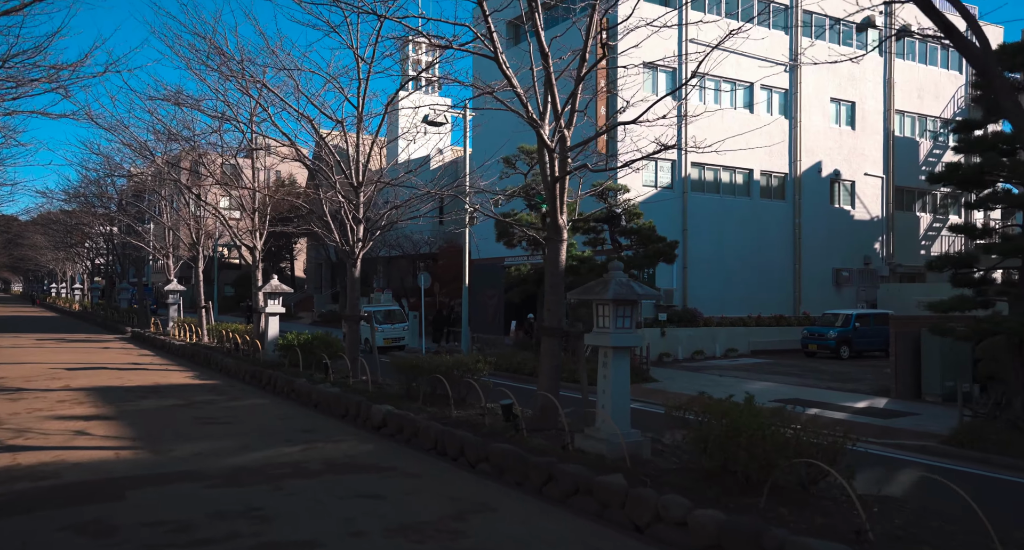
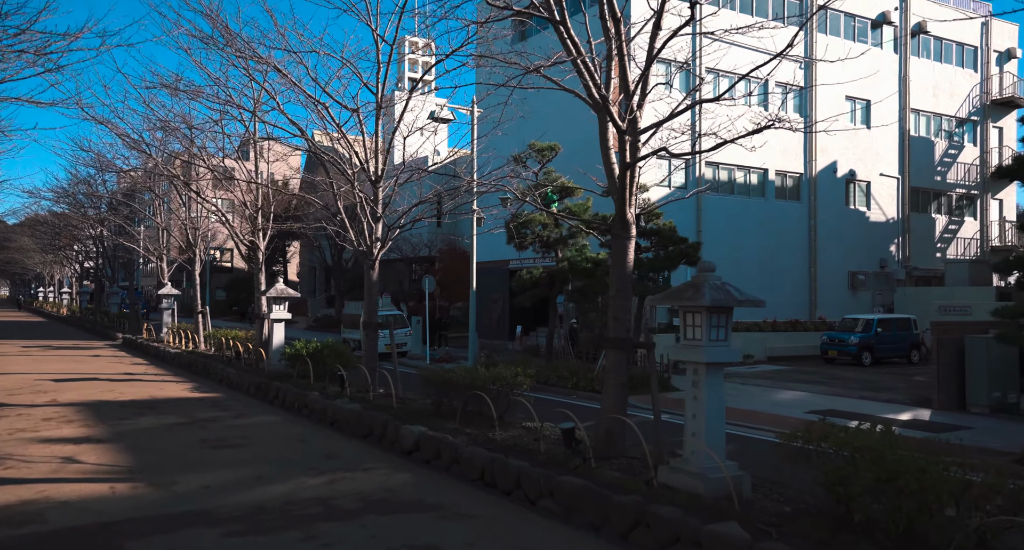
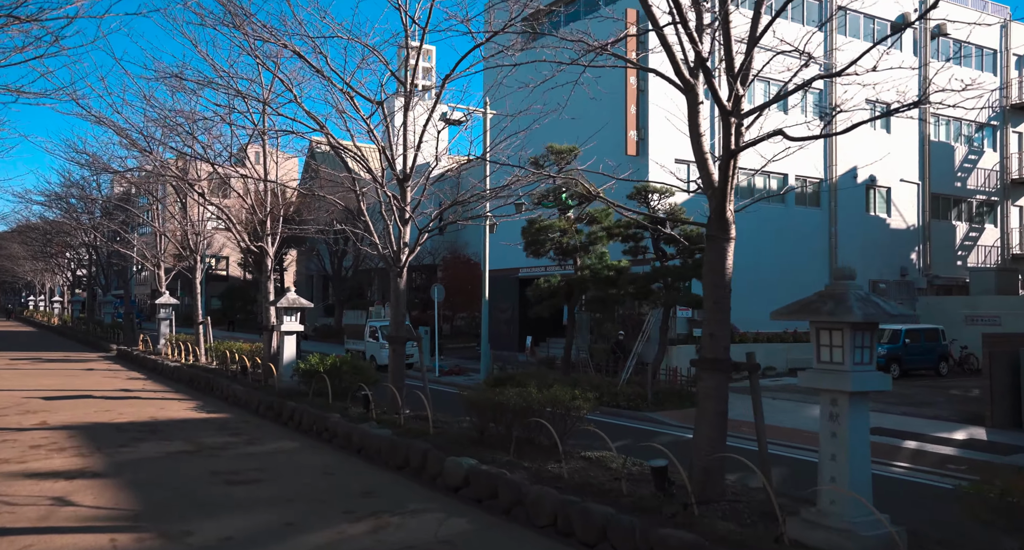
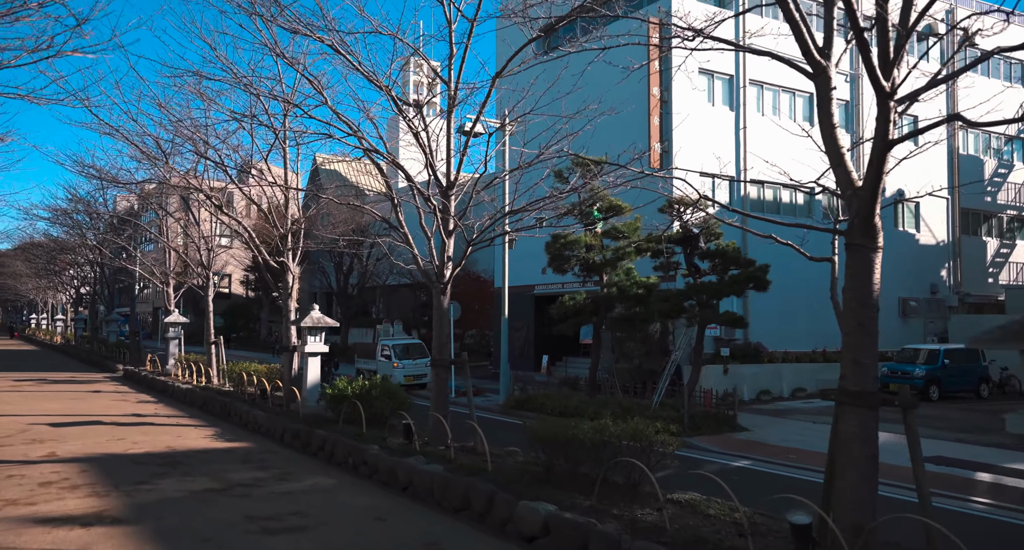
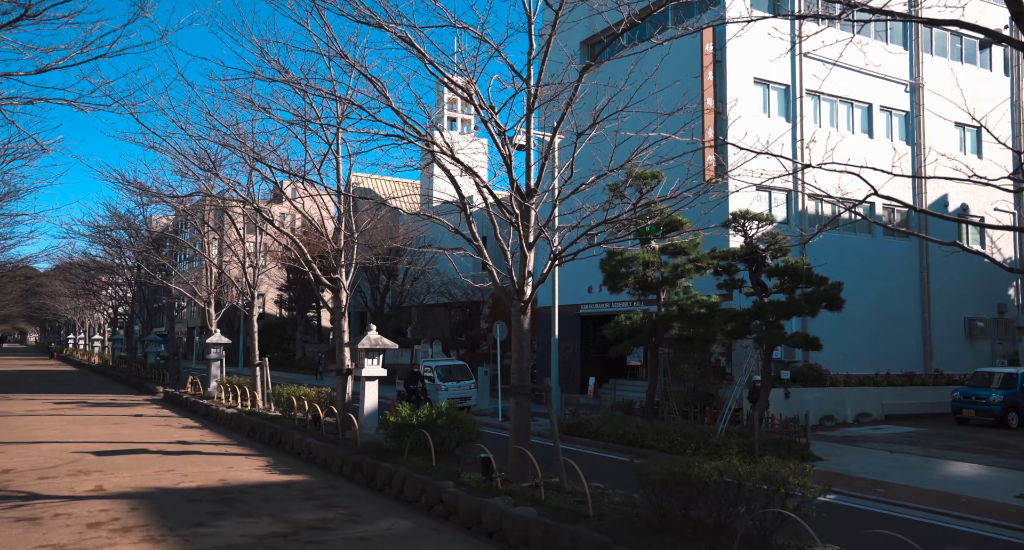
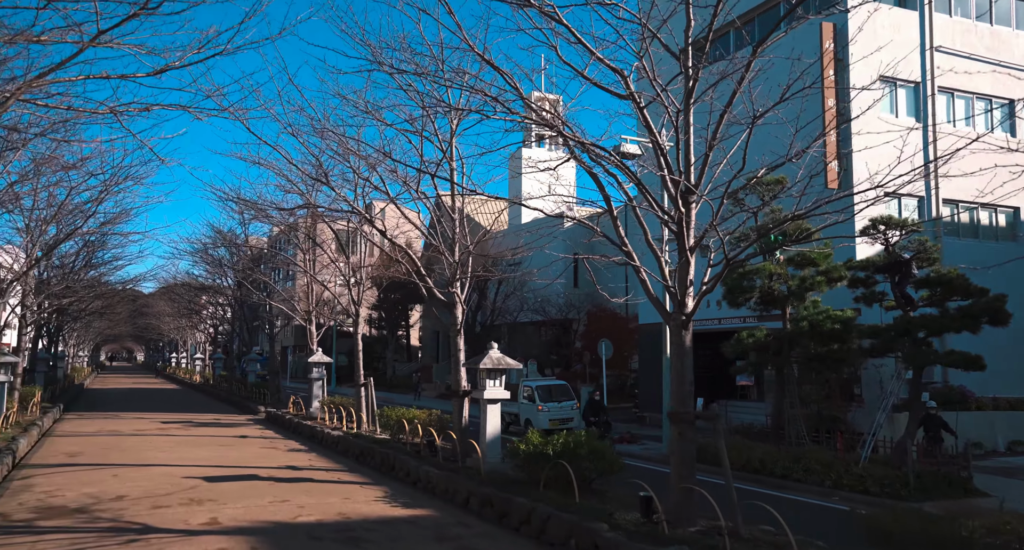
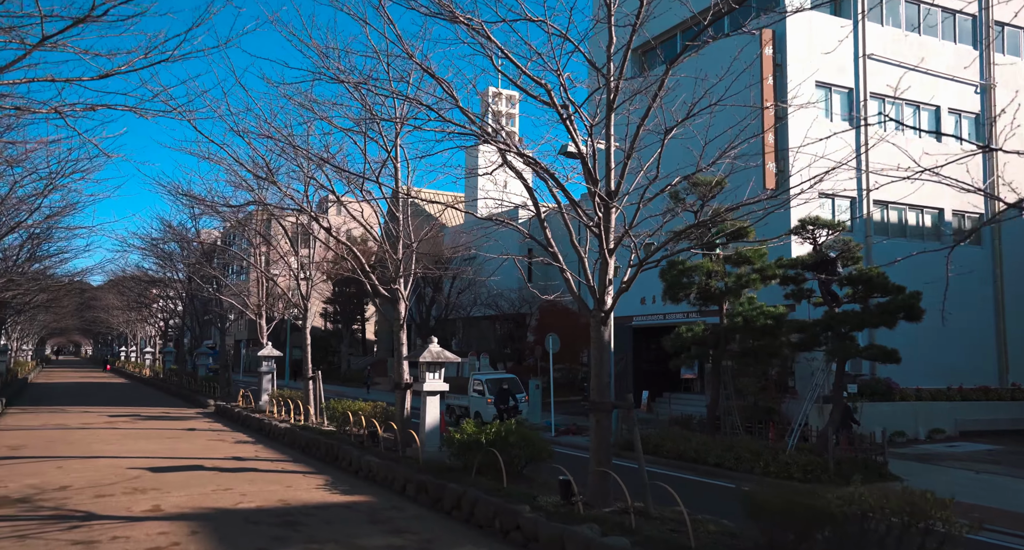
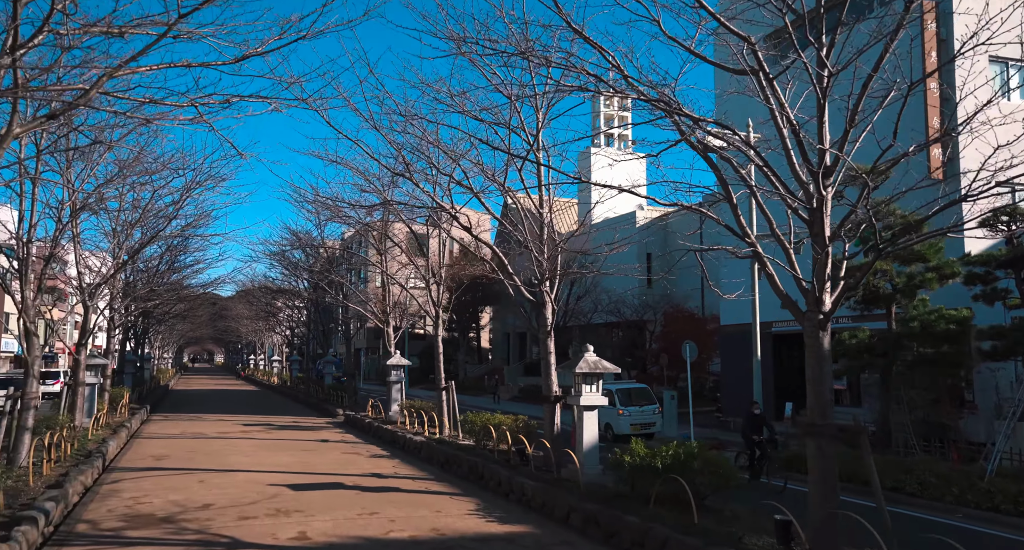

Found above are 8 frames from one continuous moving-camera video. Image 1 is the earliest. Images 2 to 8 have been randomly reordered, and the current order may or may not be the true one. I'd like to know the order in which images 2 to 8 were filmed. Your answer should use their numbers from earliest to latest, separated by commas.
2, 3, 4, 5, 7, 6, 8
